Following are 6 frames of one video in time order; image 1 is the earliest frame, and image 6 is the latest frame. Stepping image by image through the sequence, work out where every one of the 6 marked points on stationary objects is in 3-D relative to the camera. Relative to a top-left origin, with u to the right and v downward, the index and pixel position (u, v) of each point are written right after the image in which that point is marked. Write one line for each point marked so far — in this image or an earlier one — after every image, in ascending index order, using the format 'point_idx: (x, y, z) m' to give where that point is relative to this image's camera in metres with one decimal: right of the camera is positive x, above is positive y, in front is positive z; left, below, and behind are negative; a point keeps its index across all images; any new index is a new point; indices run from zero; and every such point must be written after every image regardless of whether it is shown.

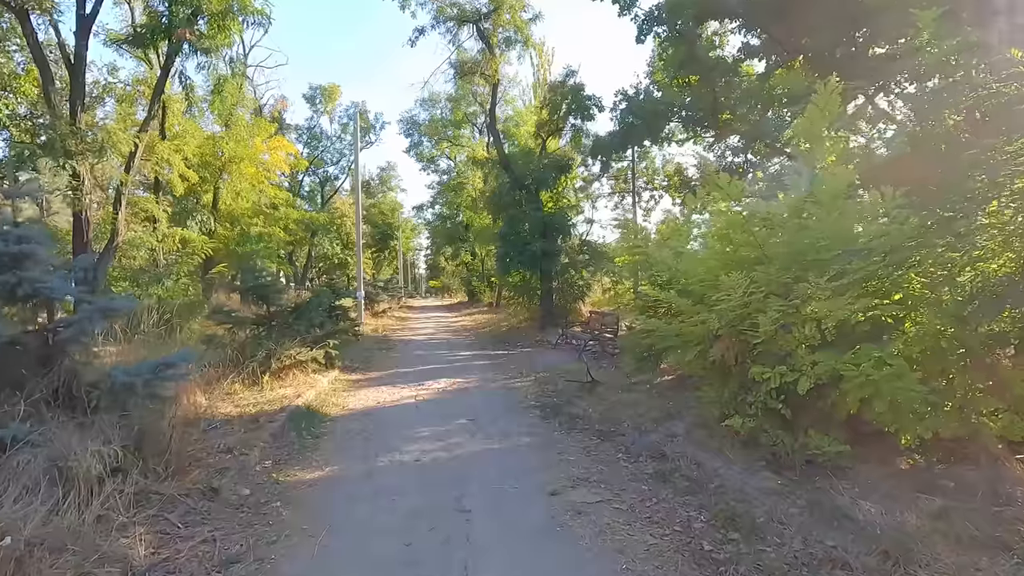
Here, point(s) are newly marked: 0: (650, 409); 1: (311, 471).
0: (+1.8, -1.6, +7.1) m
1: (-2.0, -1.8, +5.2) m
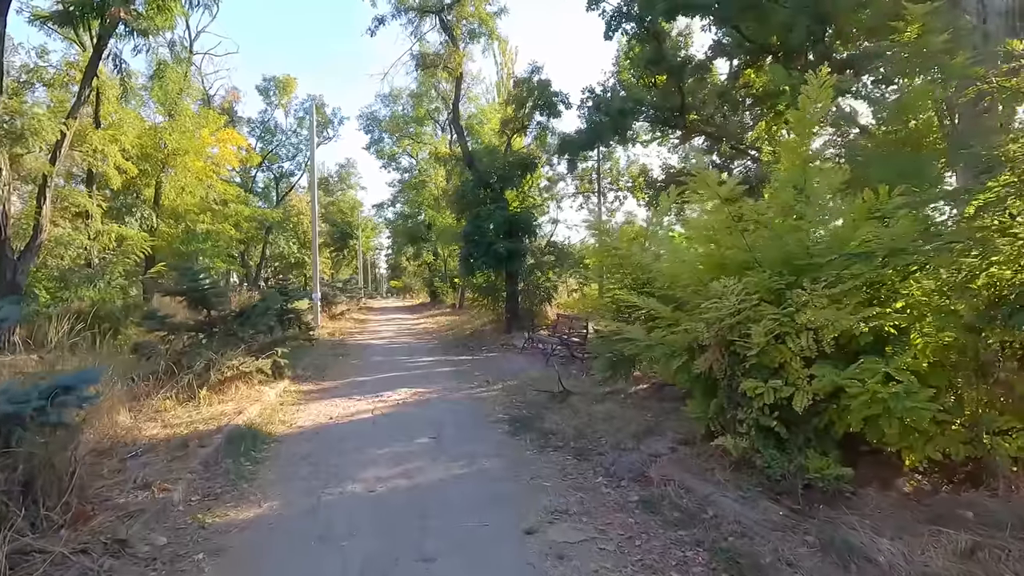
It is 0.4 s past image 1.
0: (+1.4, -1.7, +6.6) m
1: (-2.2, -1.9, +4.5) m
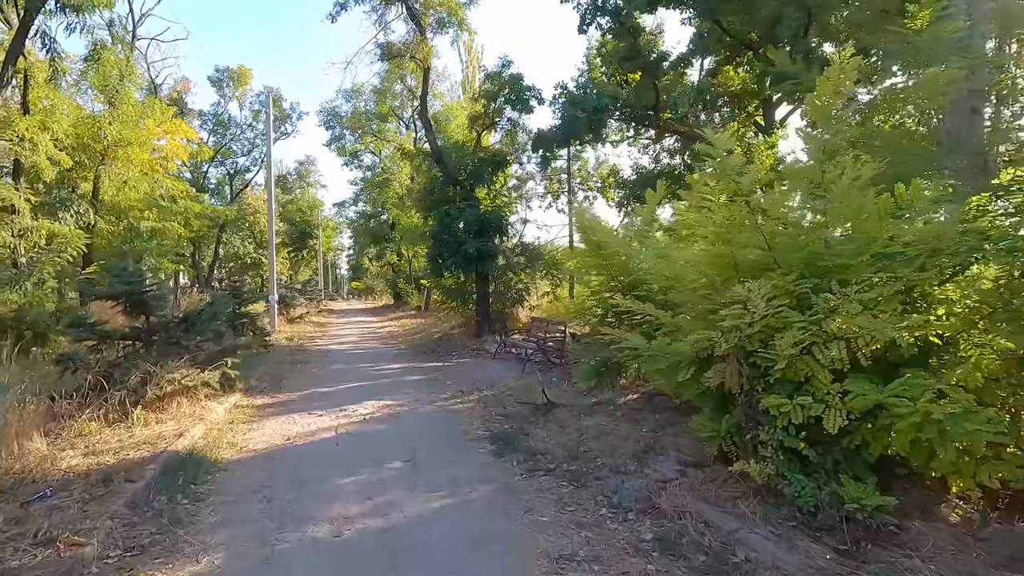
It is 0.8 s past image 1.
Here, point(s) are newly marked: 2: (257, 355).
0: (+1.3, -1.7, +6.0) m
1: (-2.3, -1.9, +3.6) m
2: (-6.5, -1.7, +13.6) m
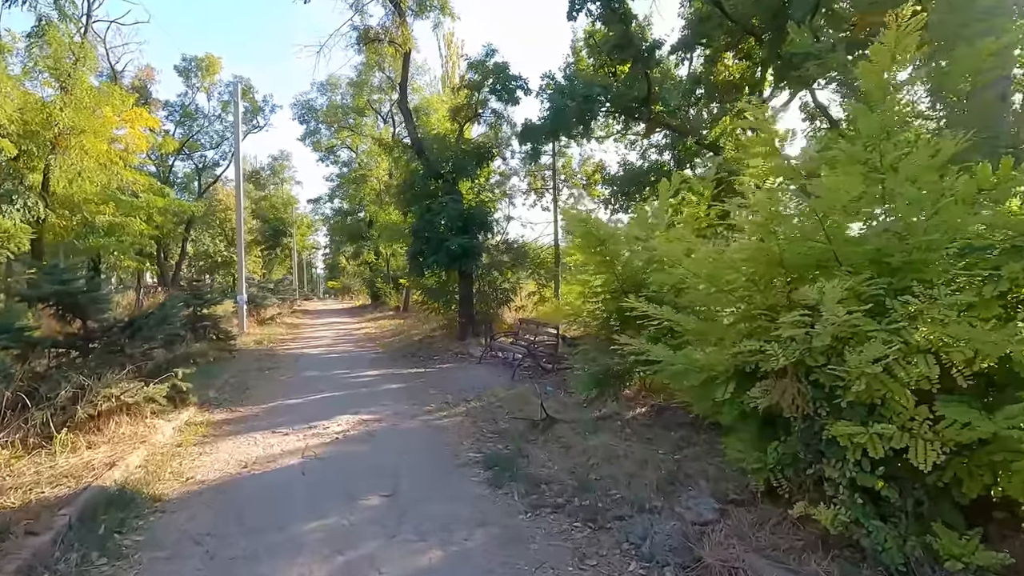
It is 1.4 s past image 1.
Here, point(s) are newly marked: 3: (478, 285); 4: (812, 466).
0: (+1.3, -1.7, +5.1) m
1: (-2.2, -1.9, +2.7) m
2: (-6.8, -1.7, +12.5) m
3: (-1.0, +0.1, +16.5) m
4: (+2.1, -1.2, +3.7) m
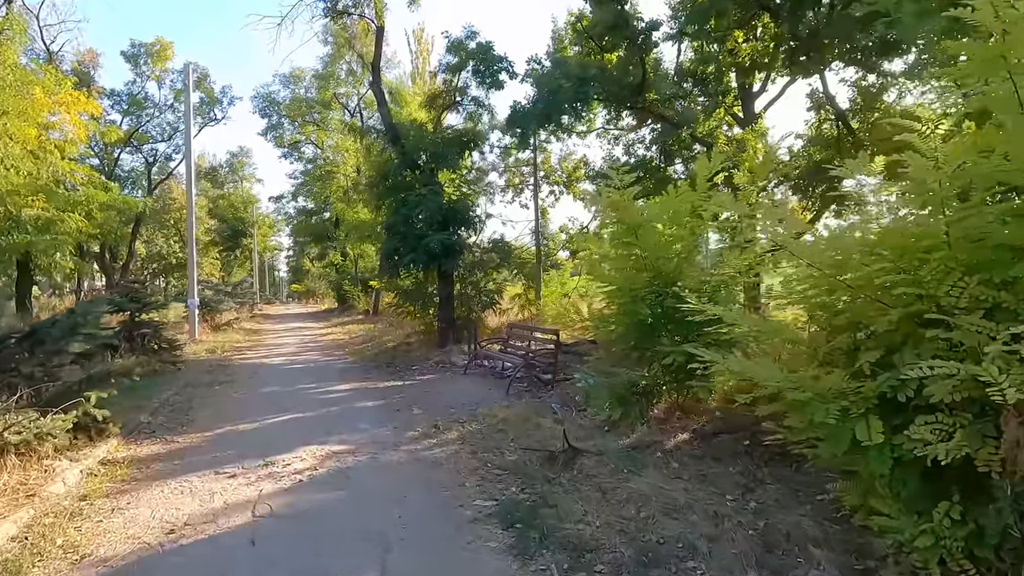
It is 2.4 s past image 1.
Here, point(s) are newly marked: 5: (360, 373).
0: (+1.5, -1.7, +3.8) m
1: (-1.8, -1.9, +1.2) m
2: (-7.0, -1.7, +10.7) m
3: (-1.5, +0.1, +15.0) m
4: (+2.4, -1.2, +2.4) m
5: (-3.4, -1.9, +11.9) m
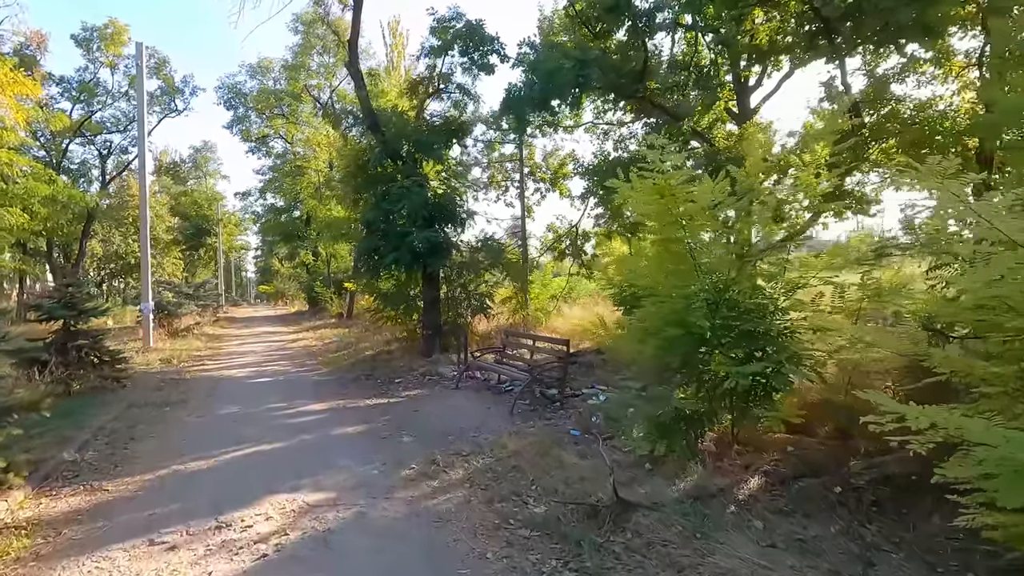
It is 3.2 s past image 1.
0: (+1.8, -1.7, +2.7) m
1: (-1.3, -1.9, -0.1) m
2: (-7.0, -1.8, +9.1) m
3: (-1.7, 0.0, +13.7) m
4: (+2.8, -1.2, +1.3) m
5: (-3.5, -2.0, +10.5) m
